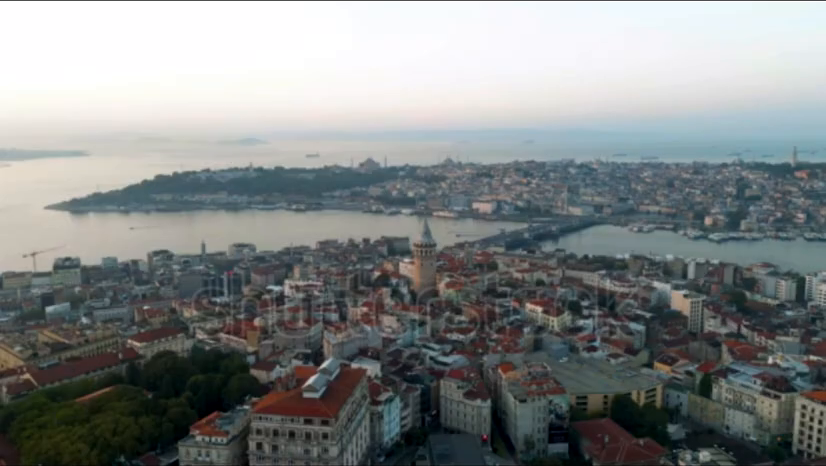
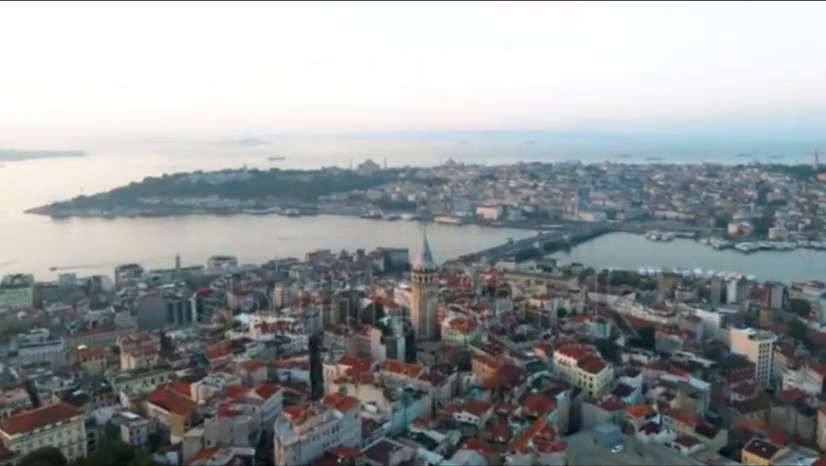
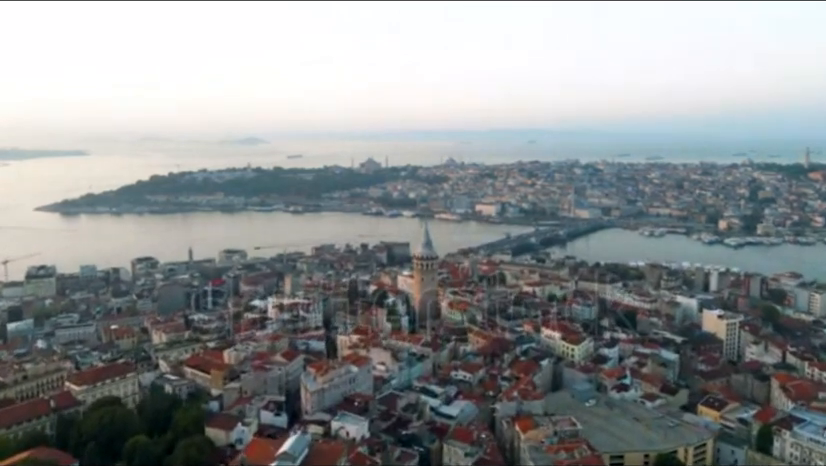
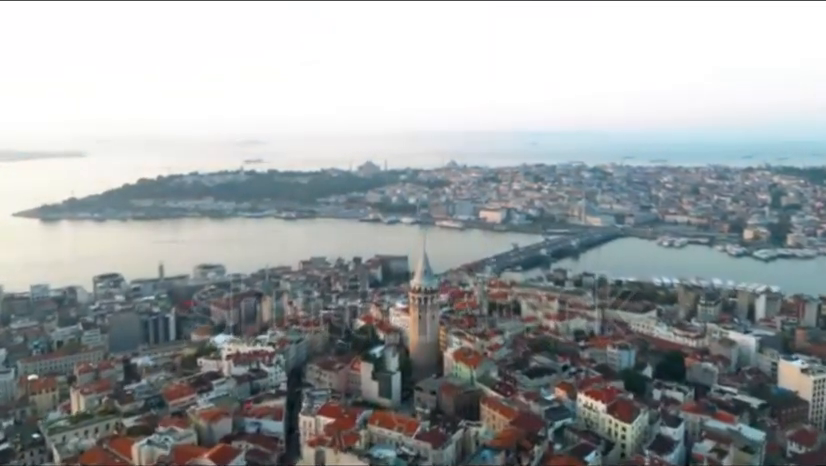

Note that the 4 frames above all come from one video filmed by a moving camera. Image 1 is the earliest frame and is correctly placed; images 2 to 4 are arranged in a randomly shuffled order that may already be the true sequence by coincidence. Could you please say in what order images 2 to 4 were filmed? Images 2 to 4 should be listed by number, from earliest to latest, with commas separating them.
3, 2, 4
